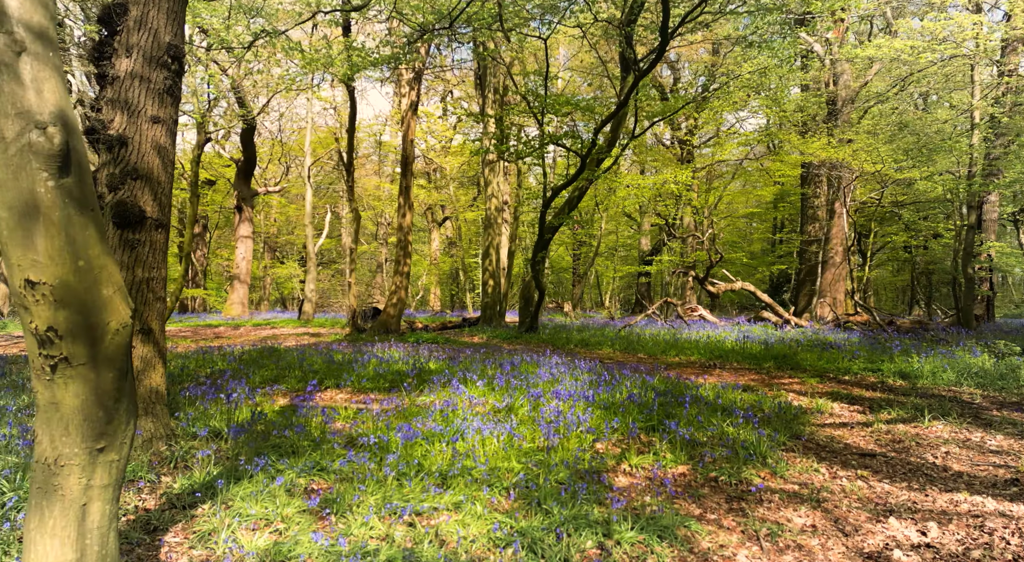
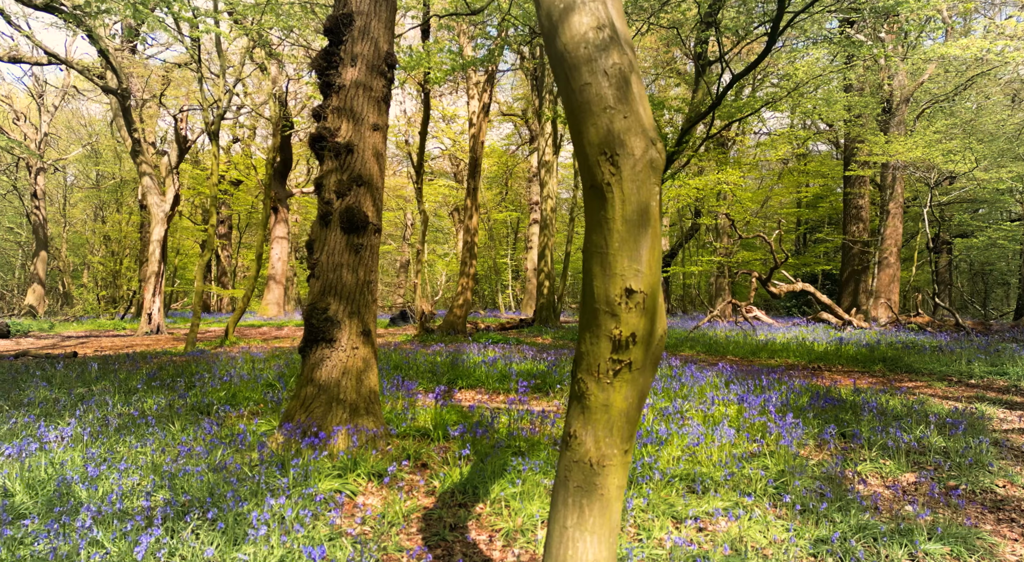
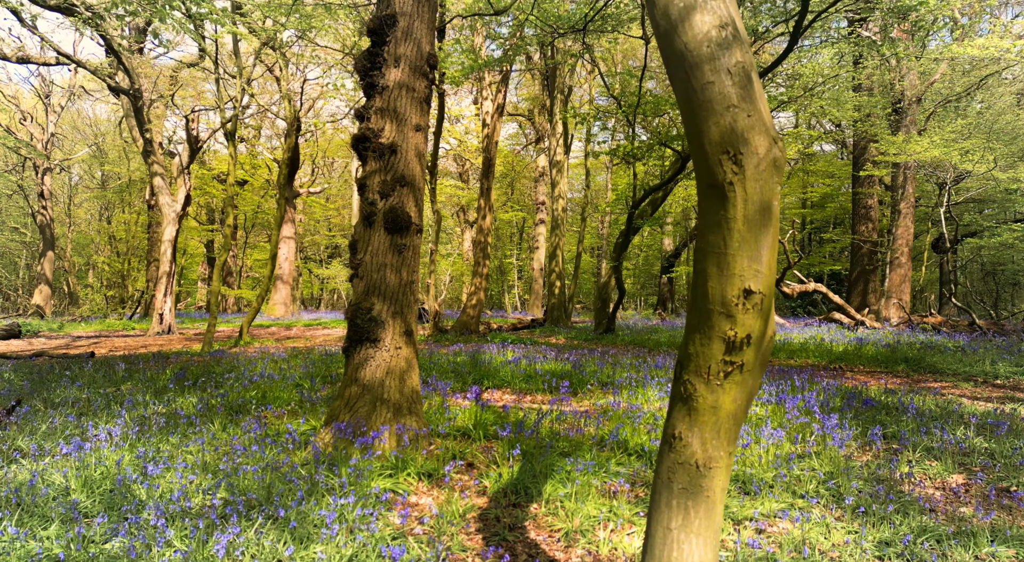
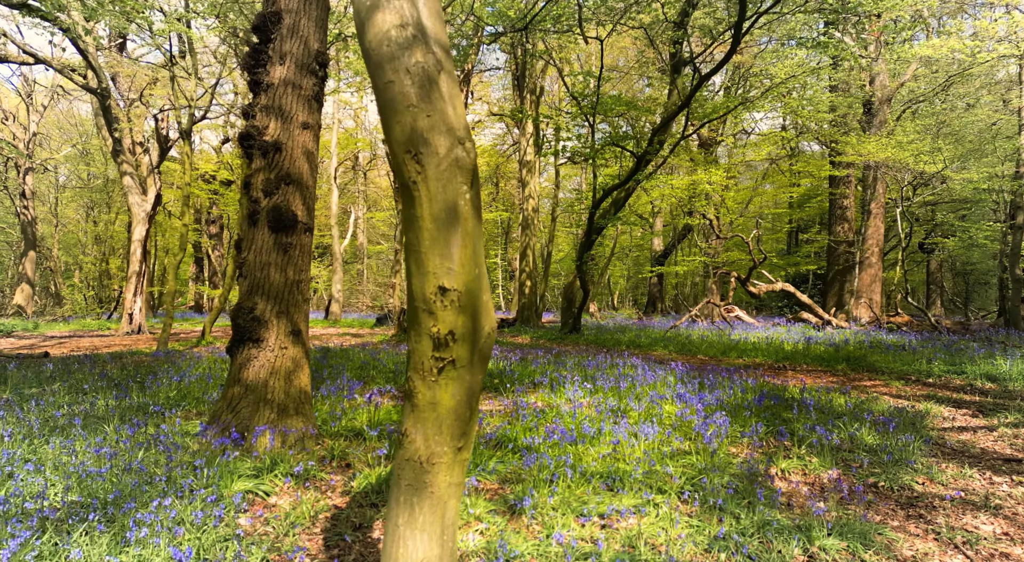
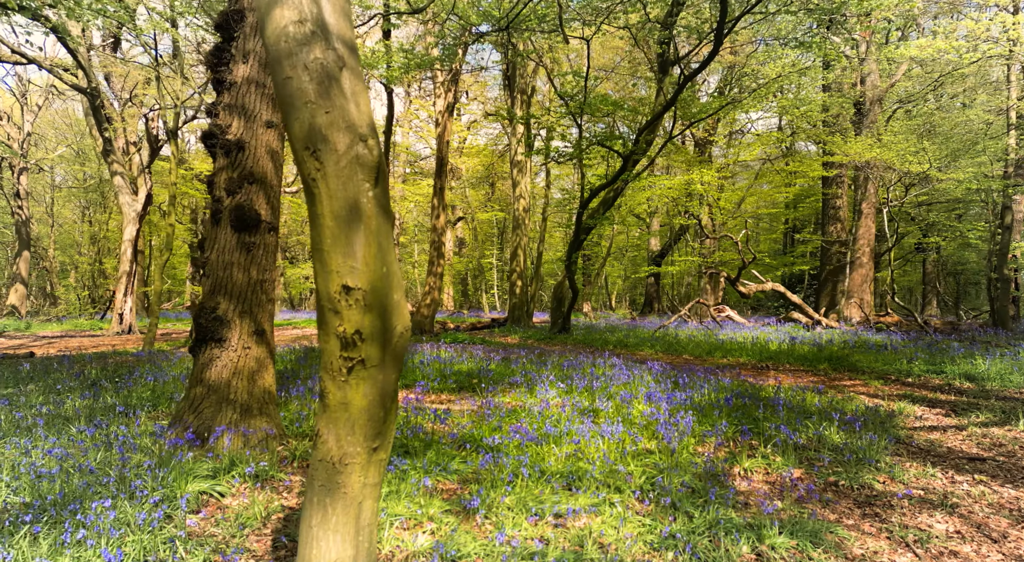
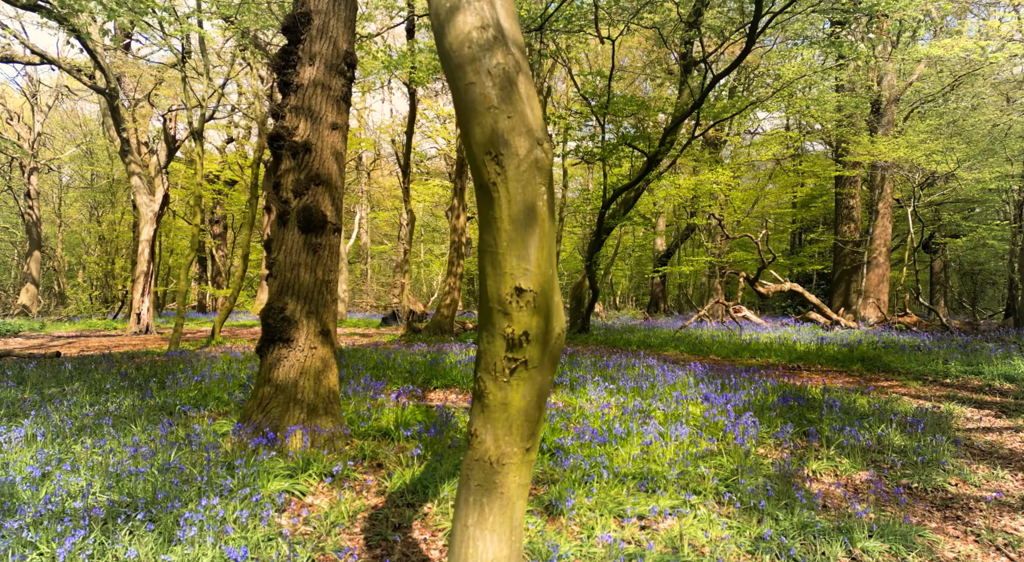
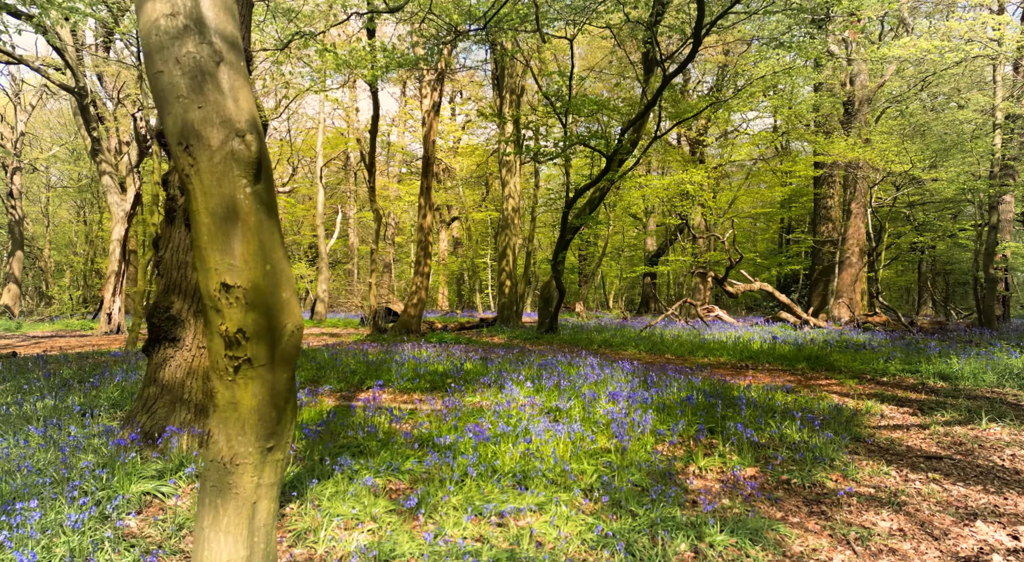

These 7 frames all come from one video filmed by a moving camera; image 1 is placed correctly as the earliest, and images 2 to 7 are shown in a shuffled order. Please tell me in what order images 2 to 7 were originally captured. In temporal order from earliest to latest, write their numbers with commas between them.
7, 5, 4, 6, 2, 3
